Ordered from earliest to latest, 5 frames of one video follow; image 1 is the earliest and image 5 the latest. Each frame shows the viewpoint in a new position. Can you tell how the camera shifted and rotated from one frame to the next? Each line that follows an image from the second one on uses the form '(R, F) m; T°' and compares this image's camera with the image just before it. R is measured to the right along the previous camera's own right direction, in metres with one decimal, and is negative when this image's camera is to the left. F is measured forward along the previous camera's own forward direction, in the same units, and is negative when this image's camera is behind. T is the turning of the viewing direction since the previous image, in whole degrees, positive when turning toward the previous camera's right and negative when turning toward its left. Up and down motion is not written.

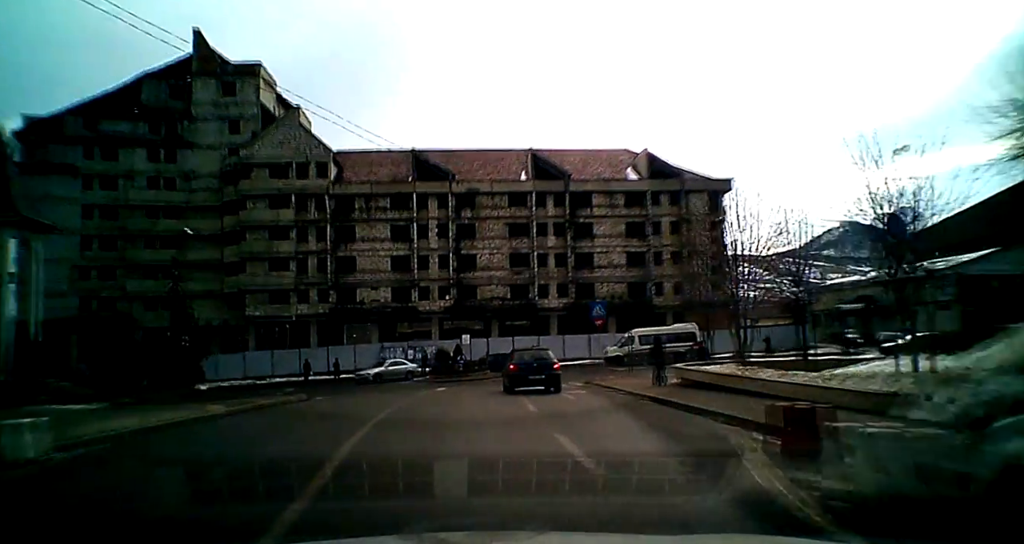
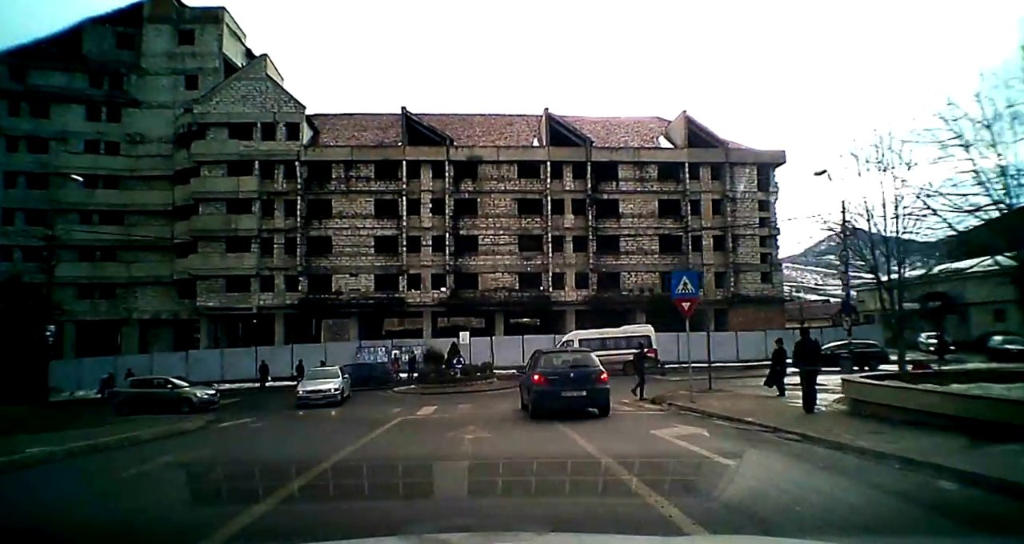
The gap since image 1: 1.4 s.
(-0.6, +5.5) m; 0°
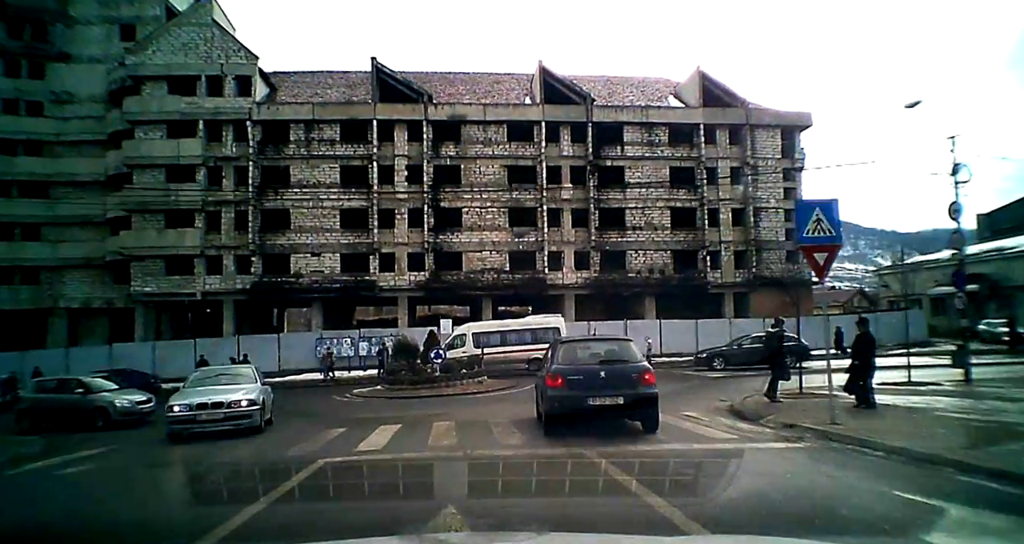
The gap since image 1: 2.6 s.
(-0.2, +3.6) m; +2°
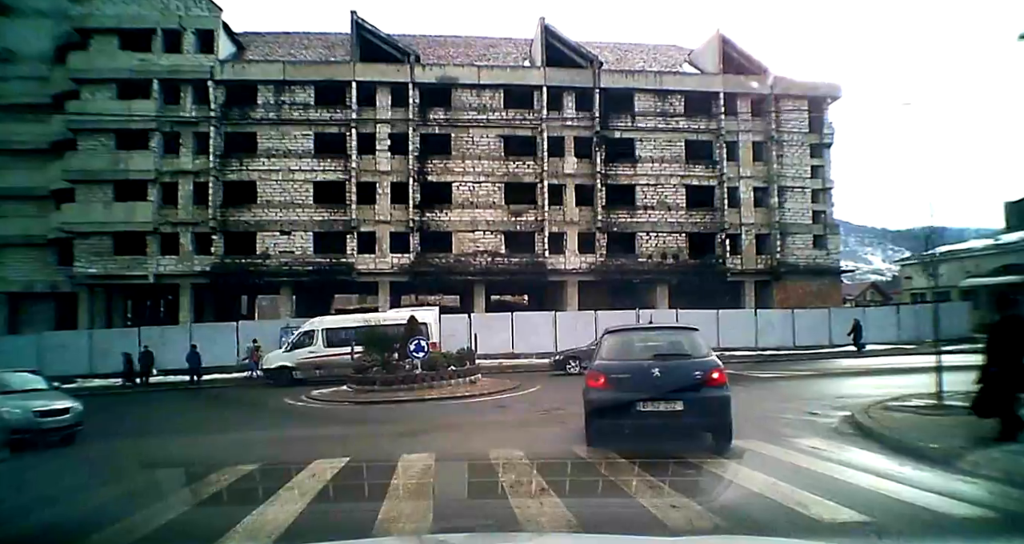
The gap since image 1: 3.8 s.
(-0.2, +2.5) m; +1°
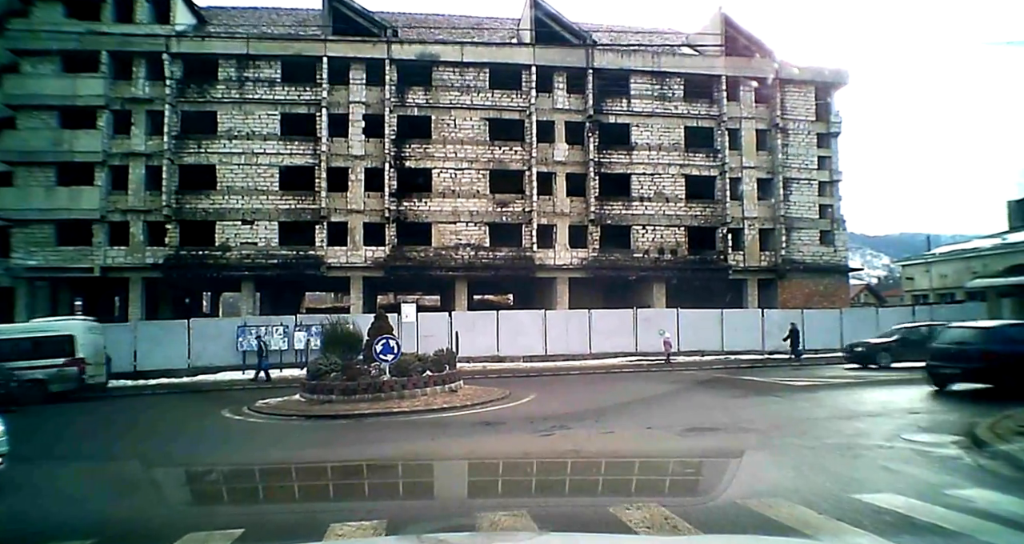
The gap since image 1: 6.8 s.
(0.0, +1.6) m; +1°
